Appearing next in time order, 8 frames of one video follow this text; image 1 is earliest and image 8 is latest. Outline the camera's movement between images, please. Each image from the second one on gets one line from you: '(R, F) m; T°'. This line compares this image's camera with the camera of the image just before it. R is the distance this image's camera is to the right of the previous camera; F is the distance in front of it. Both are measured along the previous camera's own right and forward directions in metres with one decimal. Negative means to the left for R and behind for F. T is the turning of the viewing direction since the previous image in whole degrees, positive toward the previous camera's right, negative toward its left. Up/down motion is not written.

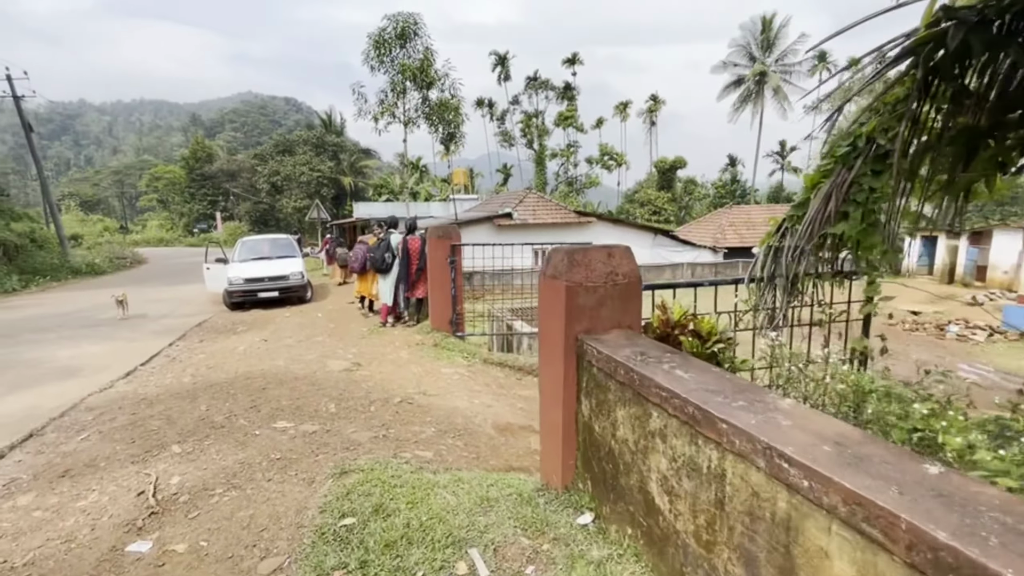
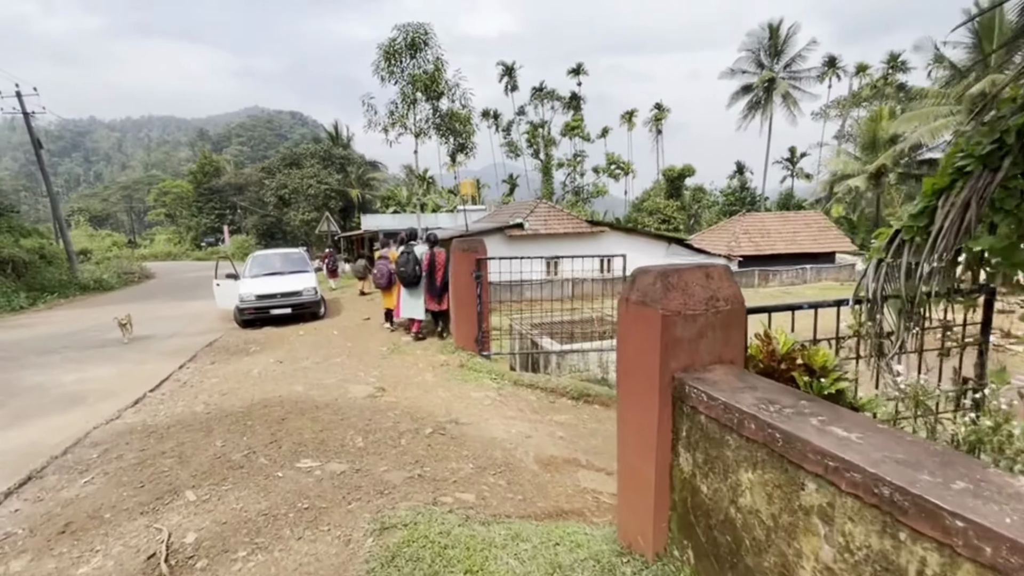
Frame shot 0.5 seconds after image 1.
(-0.3, +0.4) m; -1°
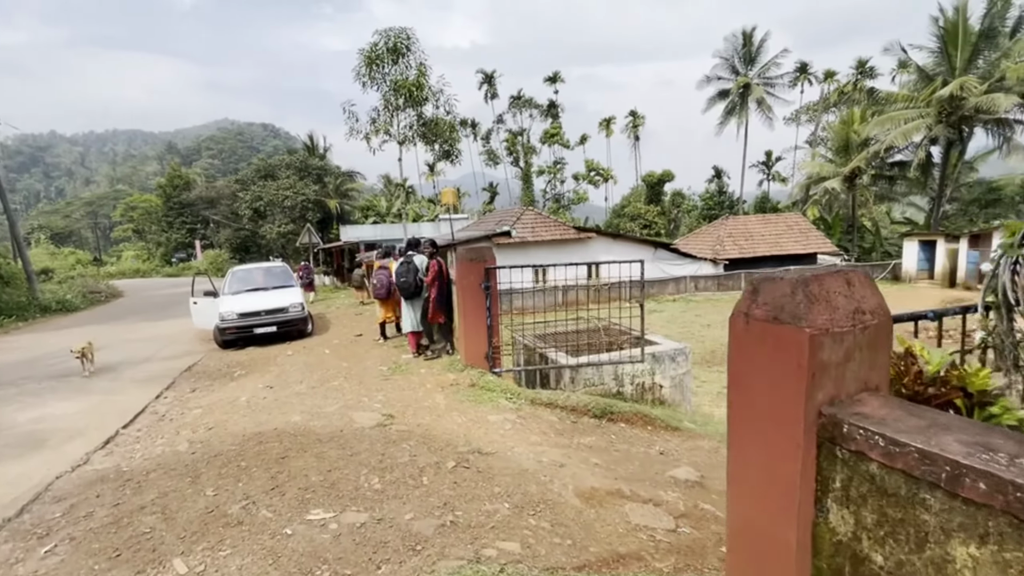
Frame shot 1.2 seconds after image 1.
(-0.4, +0.4) m; +2°
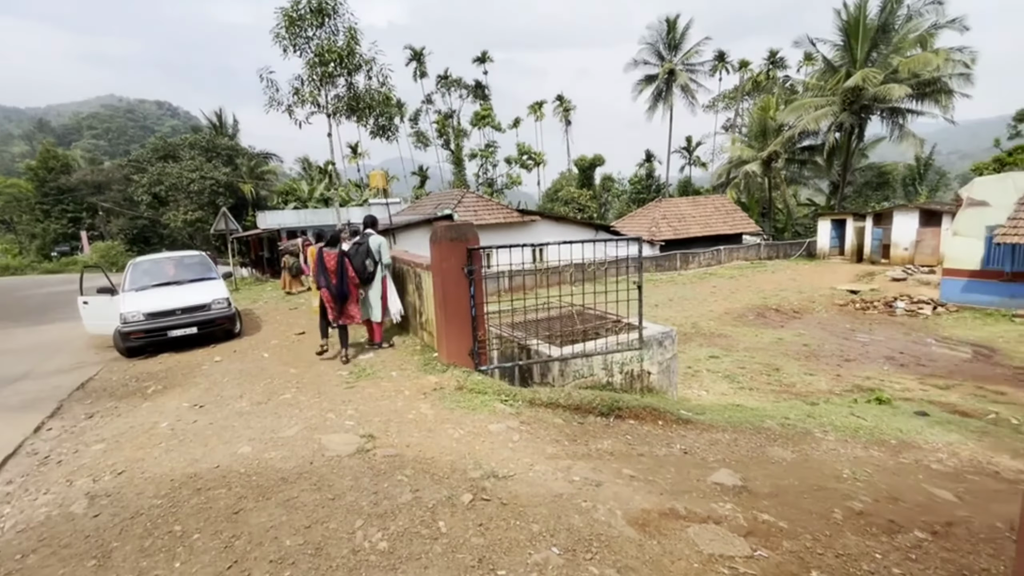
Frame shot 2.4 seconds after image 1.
(-0.6, +0.8) m; +8°
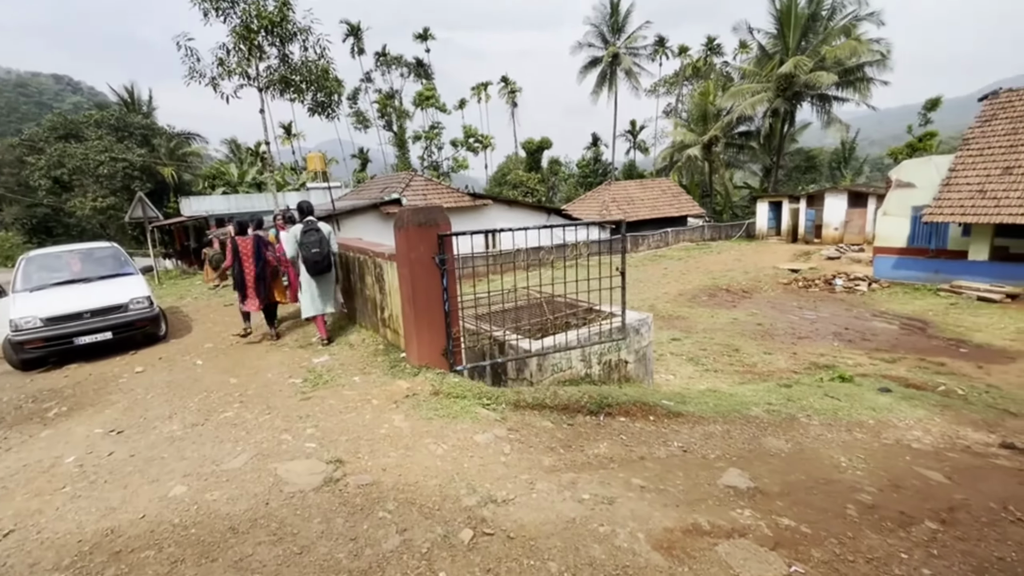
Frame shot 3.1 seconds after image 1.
(-0.3, +0.5) m; +6°
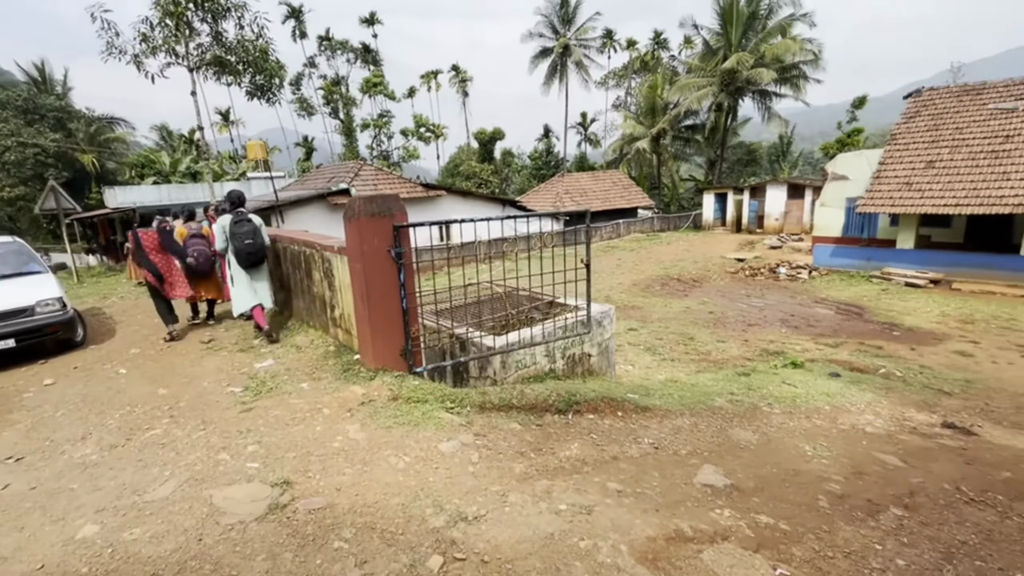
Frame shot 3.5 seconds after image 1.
(-0.1, +0.2) m; +6°
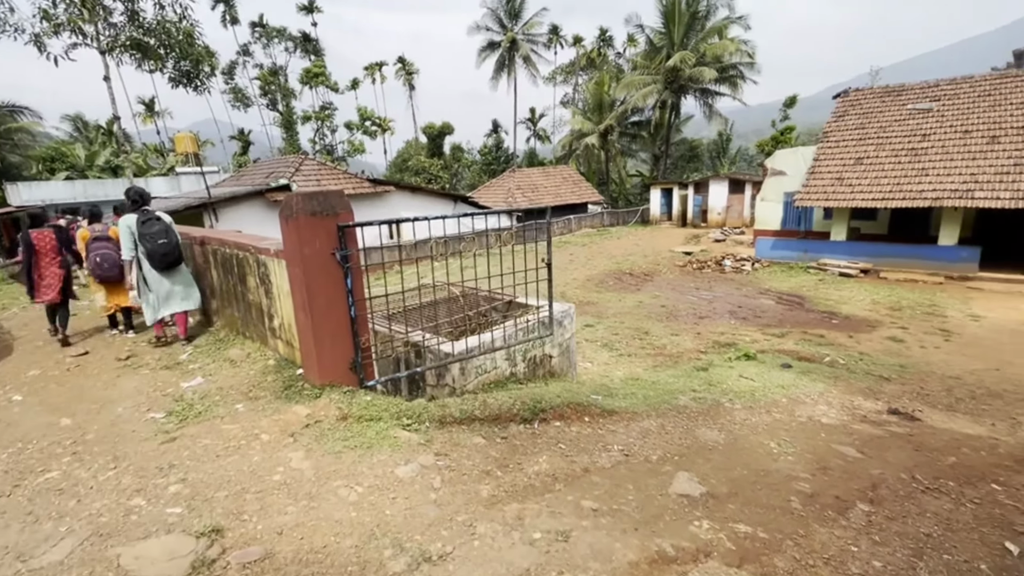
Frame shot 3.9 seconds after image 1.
(-0.1, +0.3) m; +6°
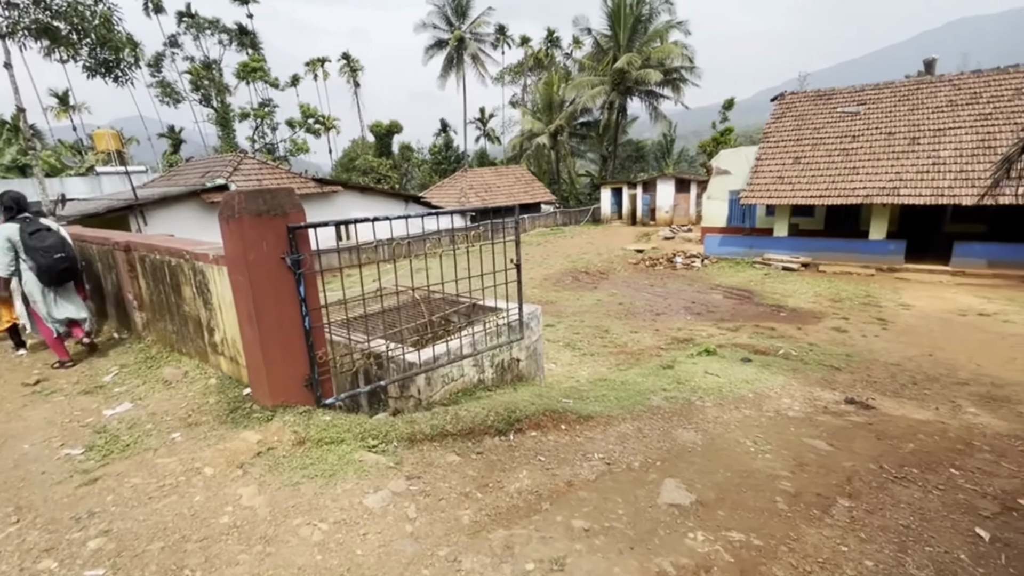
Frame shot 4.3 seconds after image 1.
(-0.1, +0.2) m; +6°
